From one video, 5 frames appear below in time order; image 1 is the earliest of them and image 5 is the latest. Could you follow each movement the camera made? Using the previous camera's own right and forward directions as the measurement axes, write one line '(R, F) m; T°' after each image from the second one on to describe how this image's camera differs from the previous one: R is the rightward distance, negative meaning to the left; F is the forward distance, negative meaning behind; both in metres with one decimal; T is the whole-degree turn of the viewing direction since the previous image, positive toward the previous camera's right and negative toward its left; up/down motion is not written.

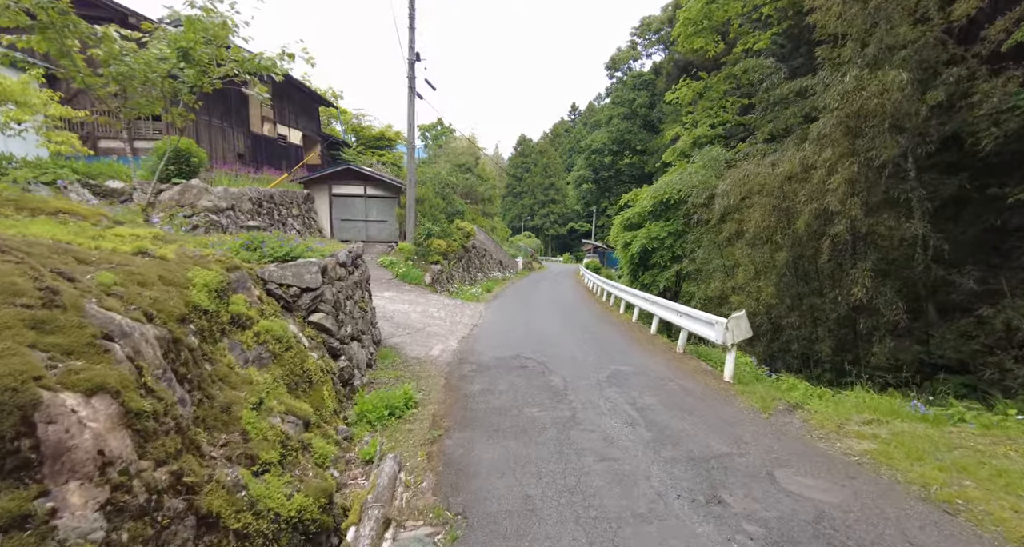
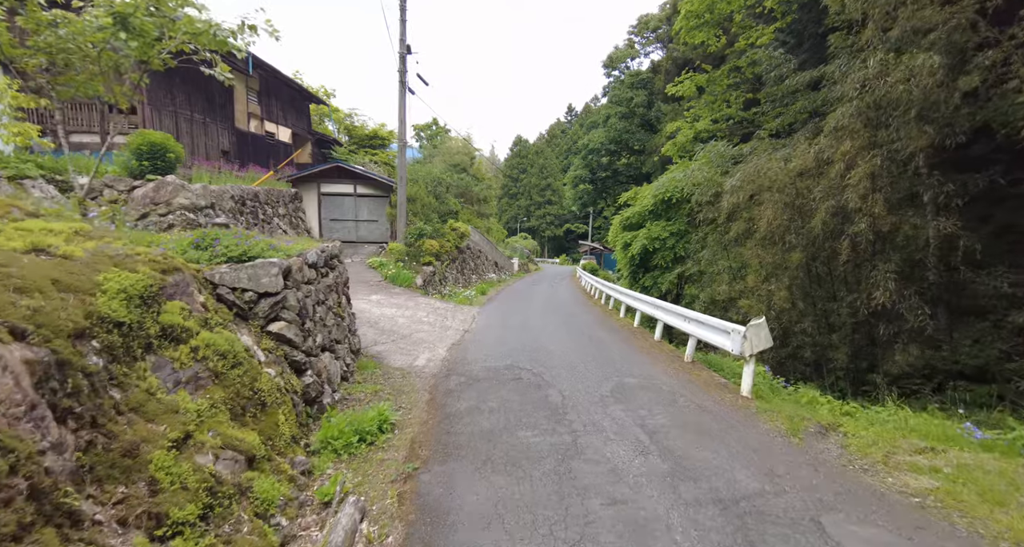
(0.0, +0.5) m; 0°
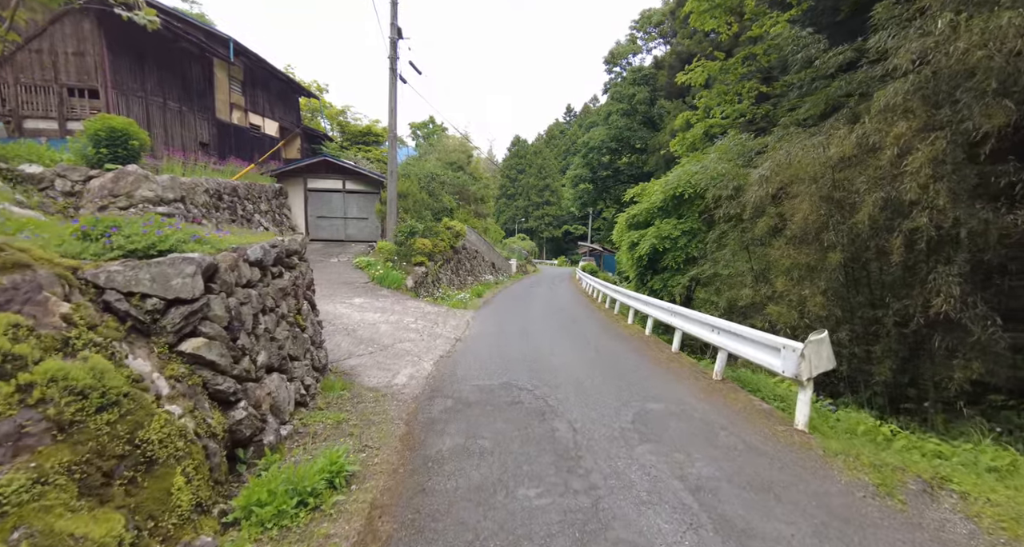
(0.0, +0.9) m; 0°
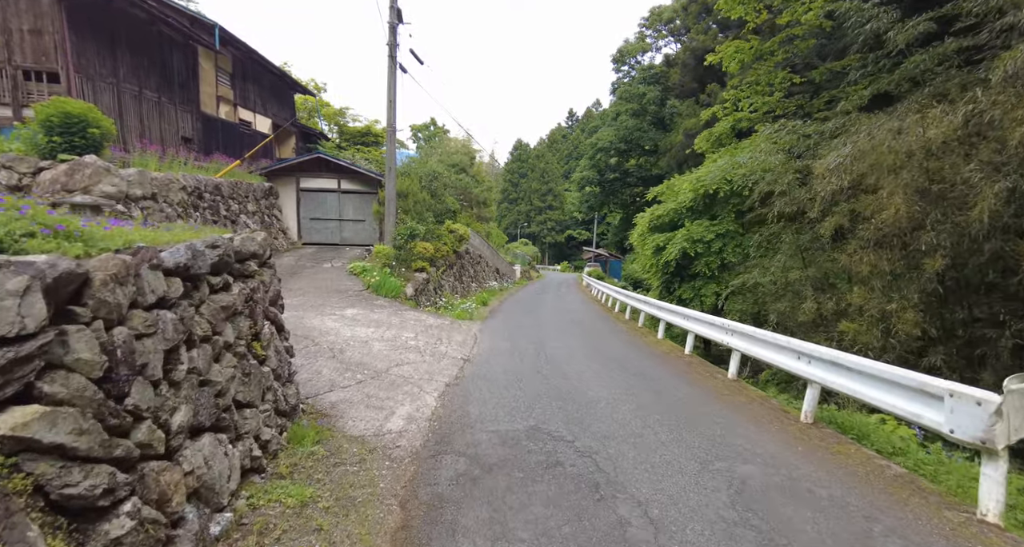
(-0.2, +1.1) m; 0°
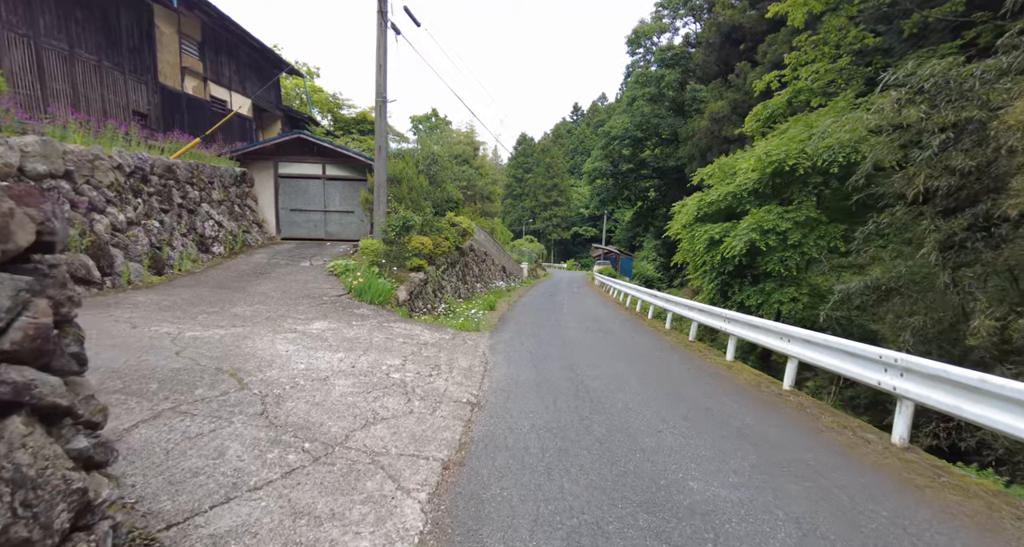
(-0.3, +2.0) m; 0°
